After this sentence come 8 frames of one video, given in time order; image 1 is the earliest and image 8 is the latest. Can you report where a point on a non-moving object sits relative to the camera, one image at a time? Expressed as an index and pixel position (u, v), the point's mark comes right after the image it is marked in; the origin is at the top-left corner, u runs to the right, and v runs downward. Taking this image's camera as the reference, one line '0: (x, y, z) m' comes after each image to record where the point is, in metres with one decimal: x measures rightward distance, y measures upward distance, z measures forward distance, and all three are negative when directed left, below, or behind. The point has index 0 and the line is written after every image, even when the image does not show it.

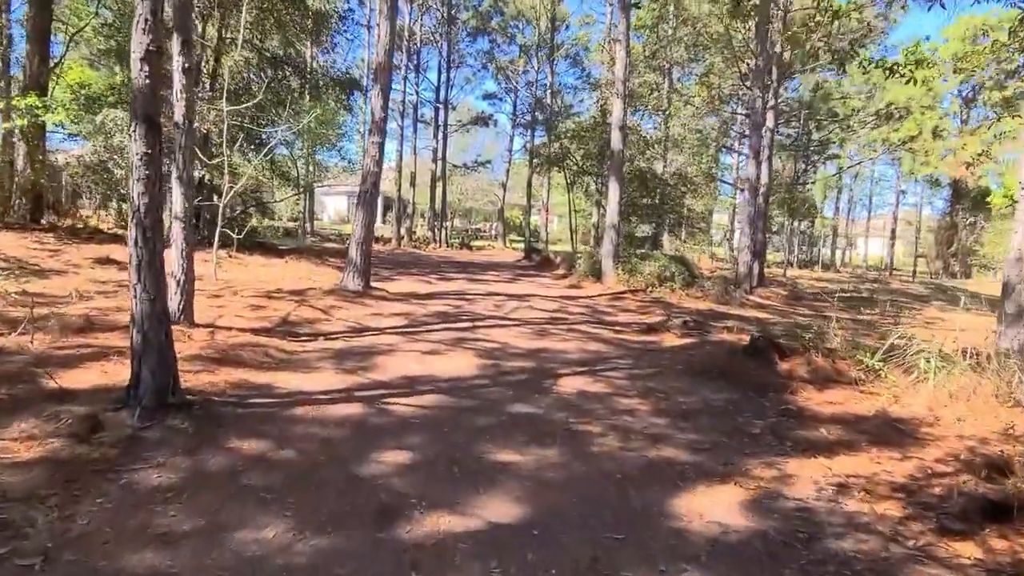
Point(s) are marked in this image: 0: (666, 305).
0: (+2.4, -0.3, +11.9) m
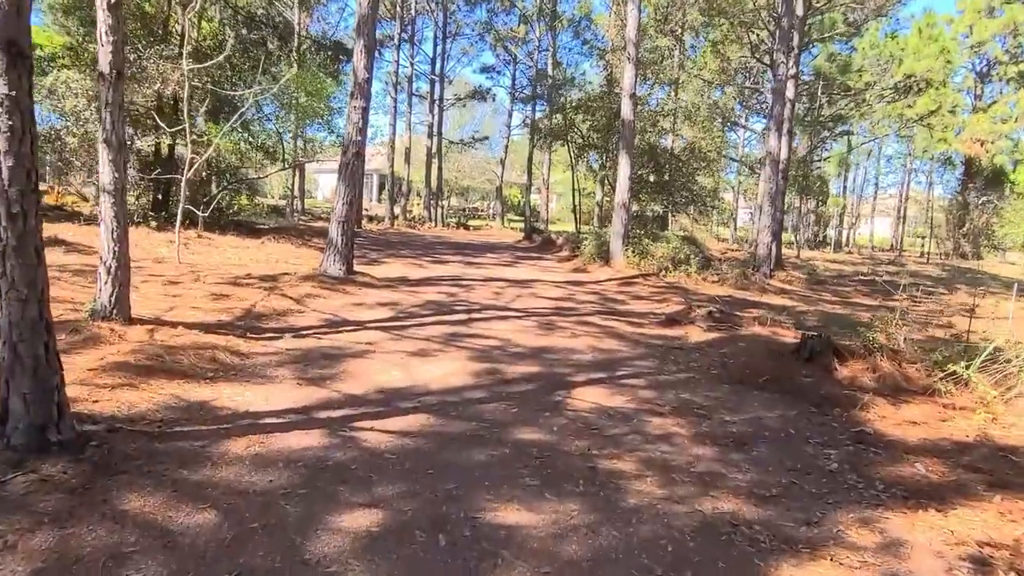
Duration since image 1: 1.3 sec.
0: (+2.5, -0.1, +10.8) m
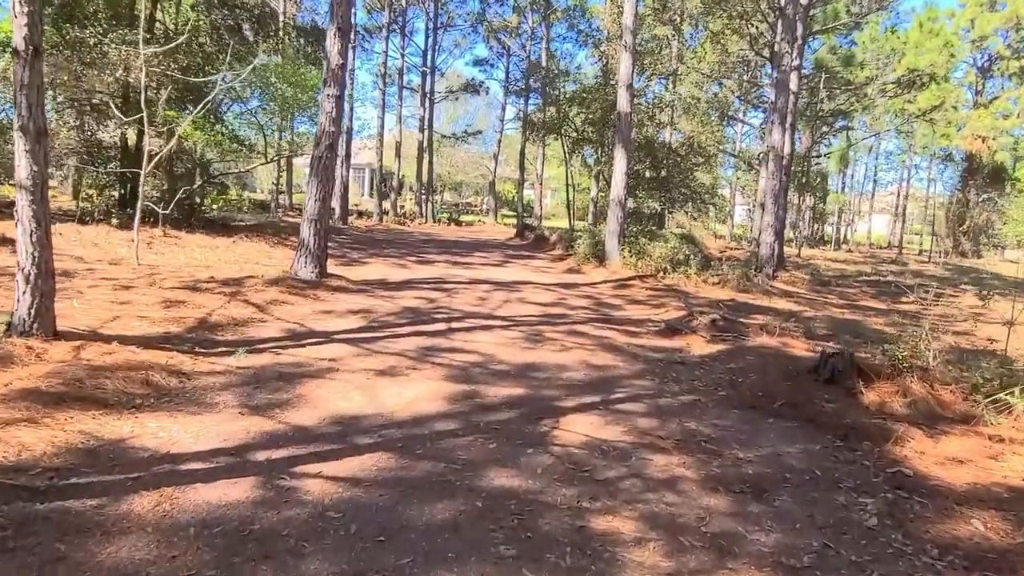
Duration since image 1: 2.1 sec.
0: (+2.3, -0.1, +10.1) m
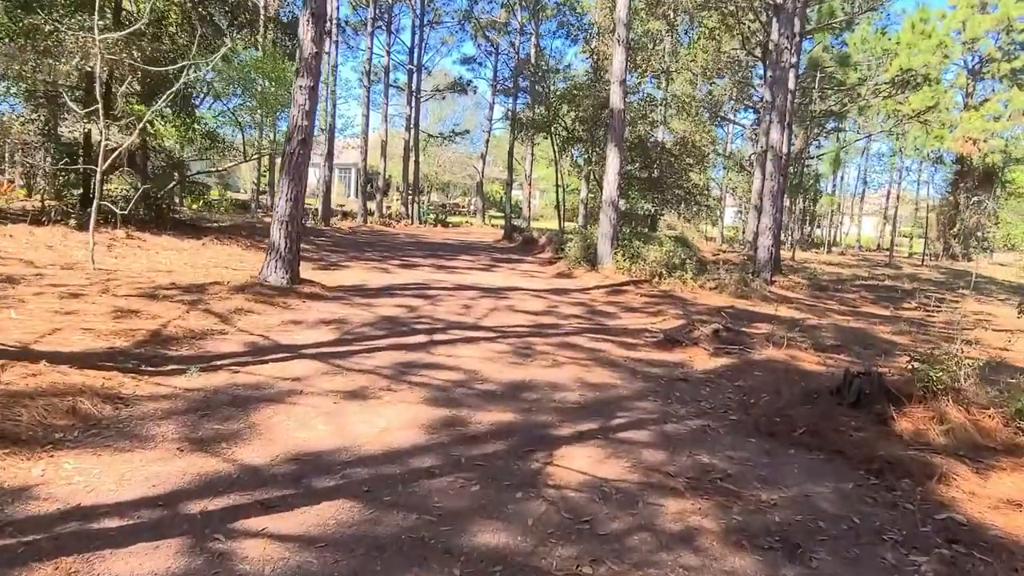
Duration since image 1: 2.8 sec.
0: (+2.1, -0.2, +9.5) m
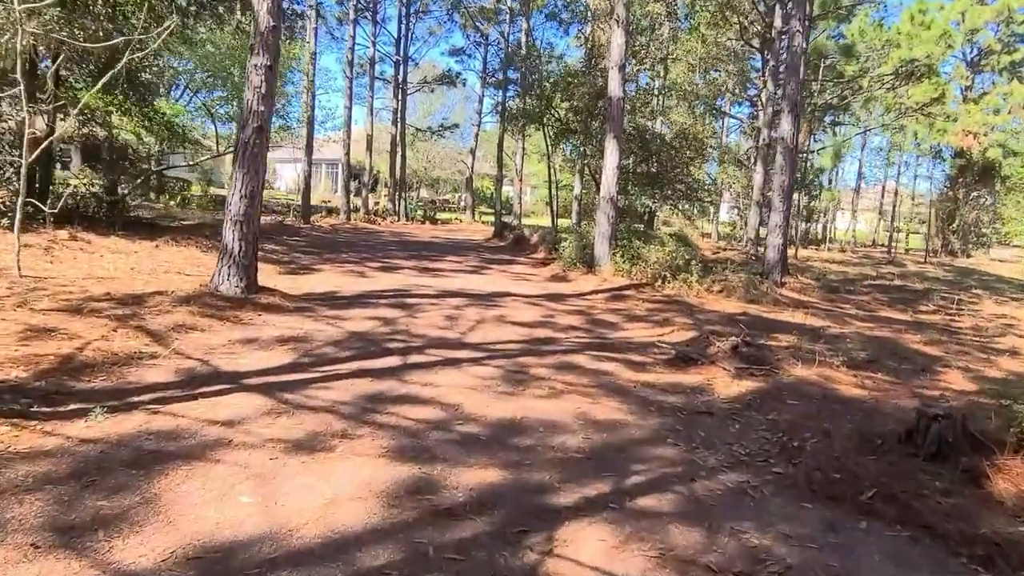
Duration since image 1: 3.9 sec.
0: (+2.0, -0.3, +8.6) m
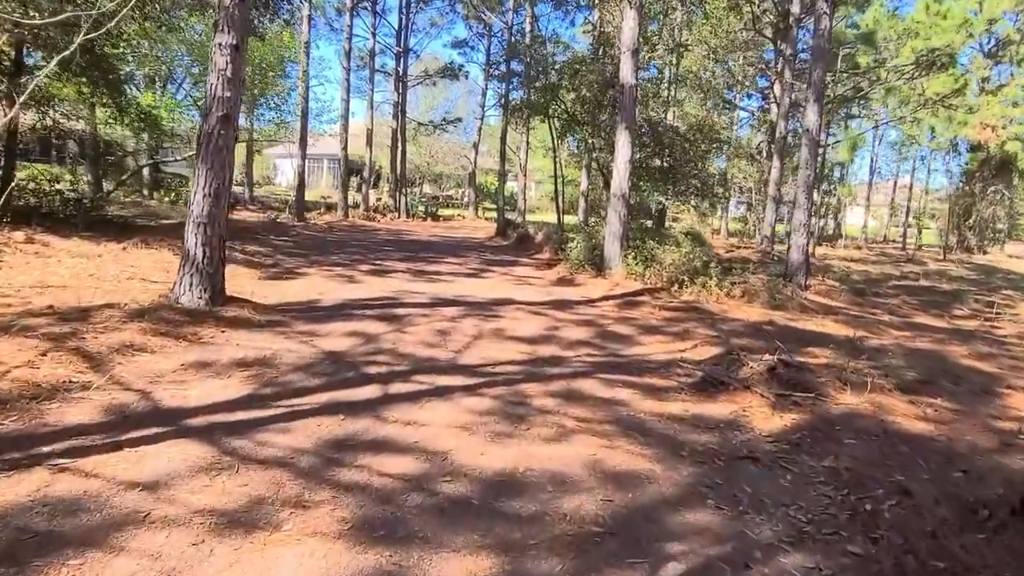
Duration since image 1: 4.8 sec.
0: (+2.0, -0.3, +7.8) m
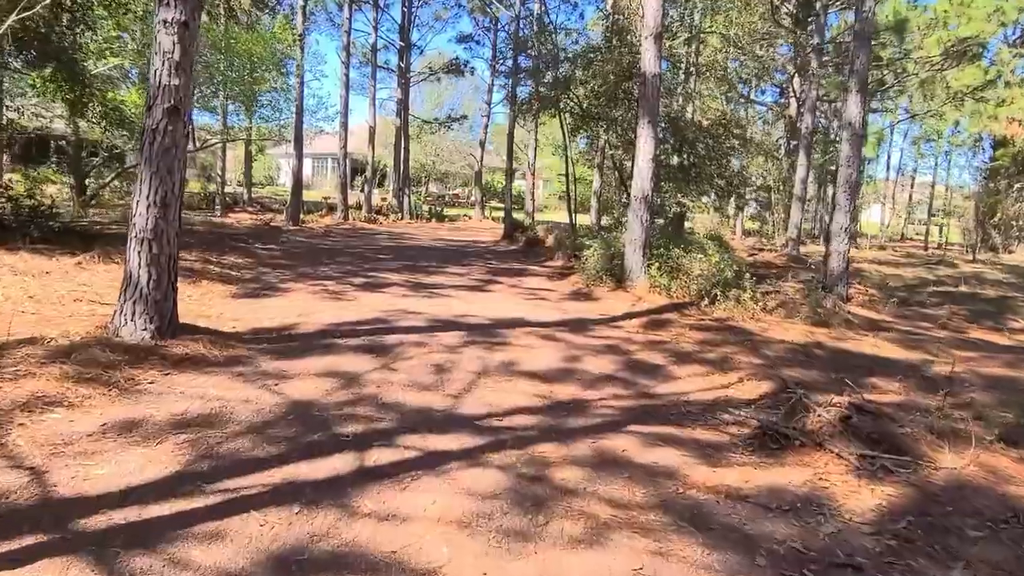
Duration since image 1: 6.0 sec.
0: (+2.1, -0.5, +6.7) m
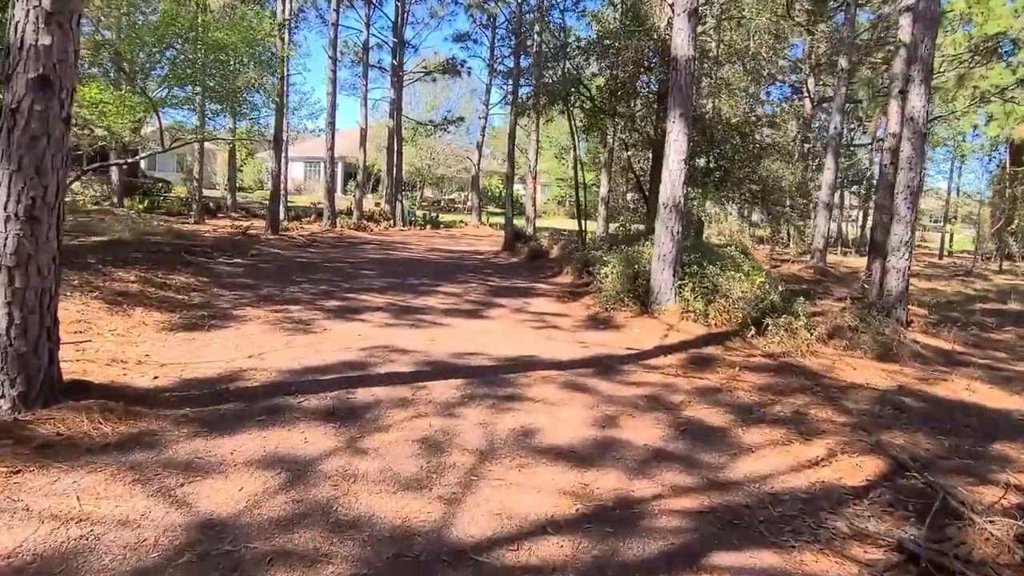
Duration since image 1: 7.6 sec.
0: (+2.2, -0.7, +5.3) m
